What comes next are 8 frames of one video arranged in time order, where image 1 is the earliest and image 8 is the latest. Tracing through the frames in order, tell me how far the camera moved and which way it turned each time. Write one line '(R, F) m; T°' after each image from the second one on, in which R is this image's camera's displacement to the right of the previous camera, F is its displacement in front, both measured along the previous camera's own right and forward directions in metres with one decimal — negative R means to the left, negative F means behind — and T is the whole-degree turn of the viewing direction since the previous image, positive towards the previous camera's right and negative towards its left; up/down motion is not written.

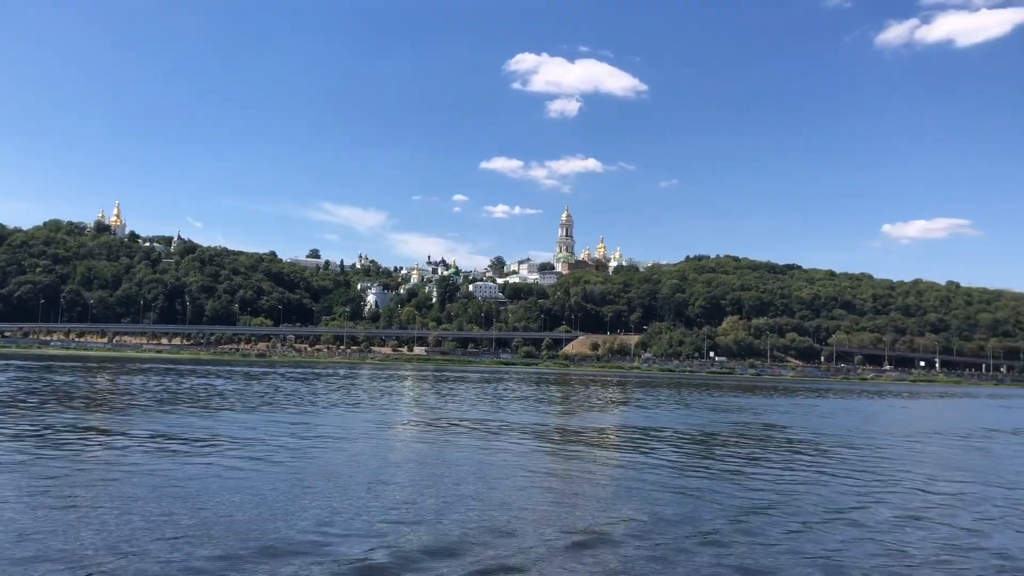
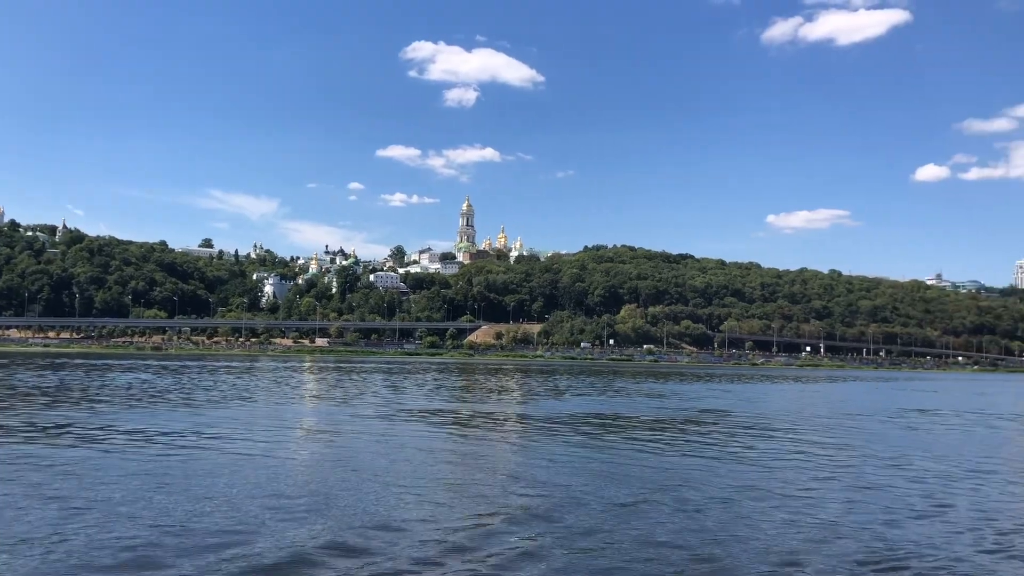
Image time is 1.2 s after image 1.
(-0.9, -0.7) m; +6°
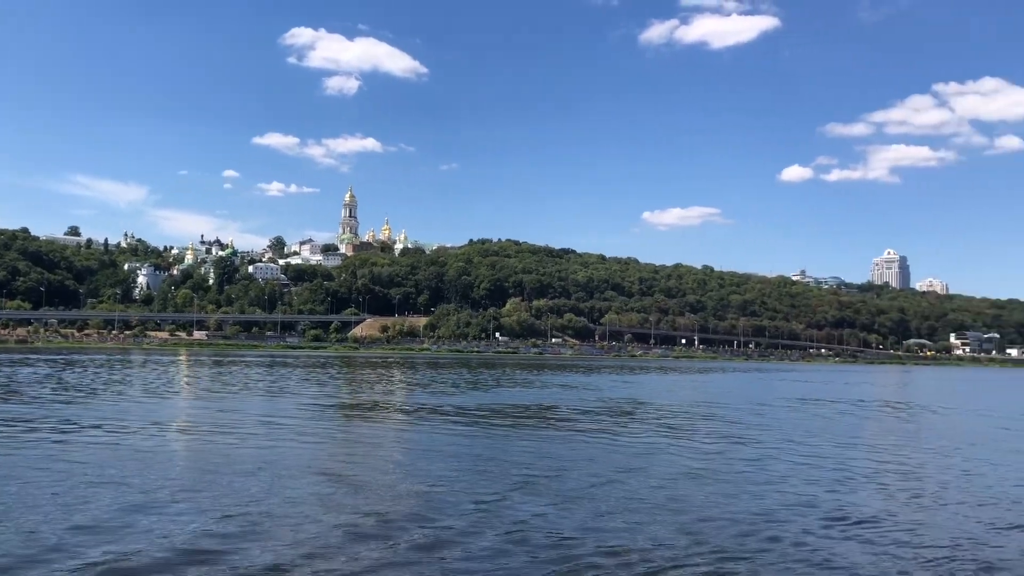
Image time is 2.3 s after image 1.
(-1.0, -0.7) m; +7°
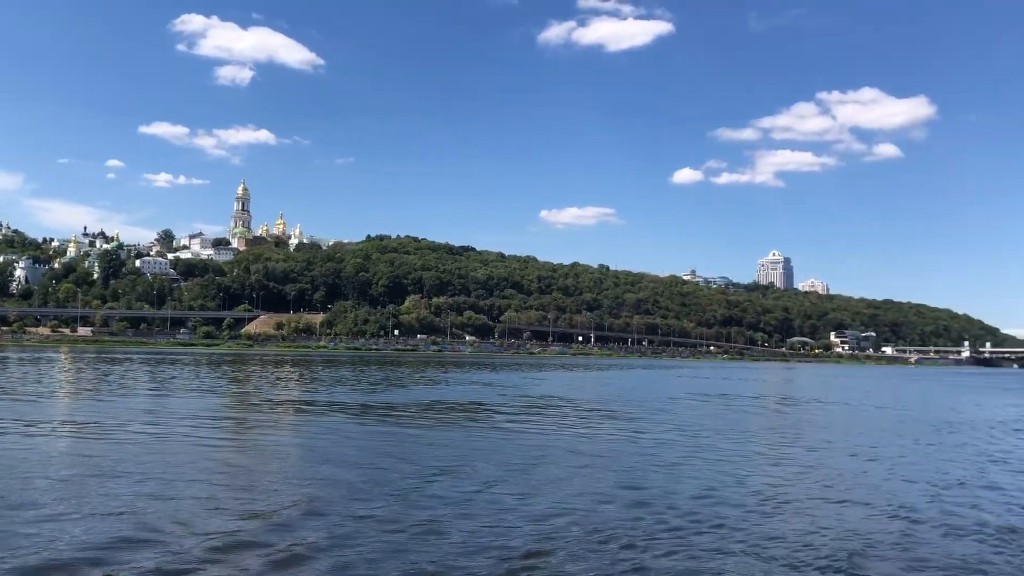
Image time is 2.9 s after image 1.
(-0.6, -0.4) m; +6°
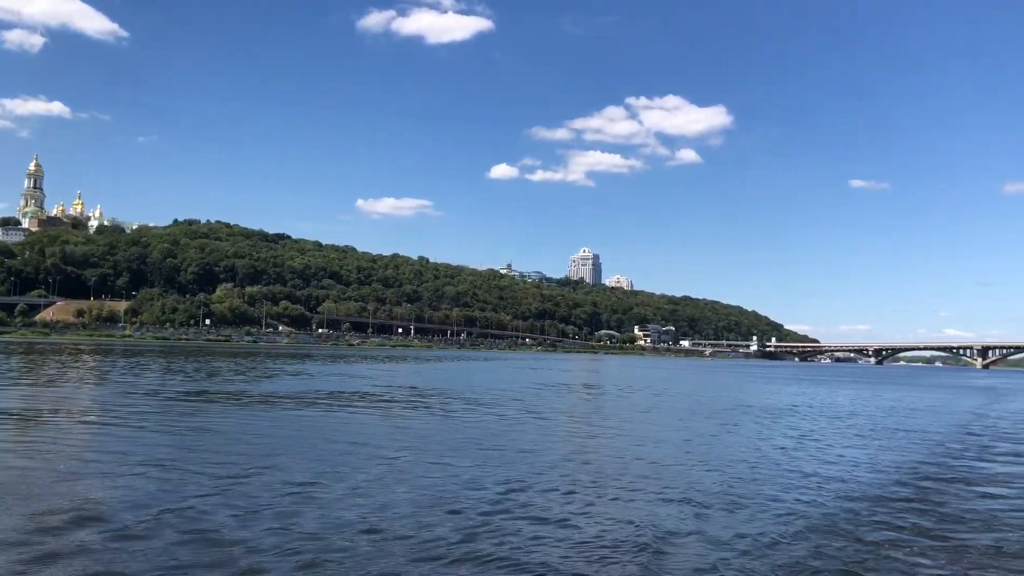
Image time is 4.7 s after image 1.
(-1.5, -1.8) m; +11°
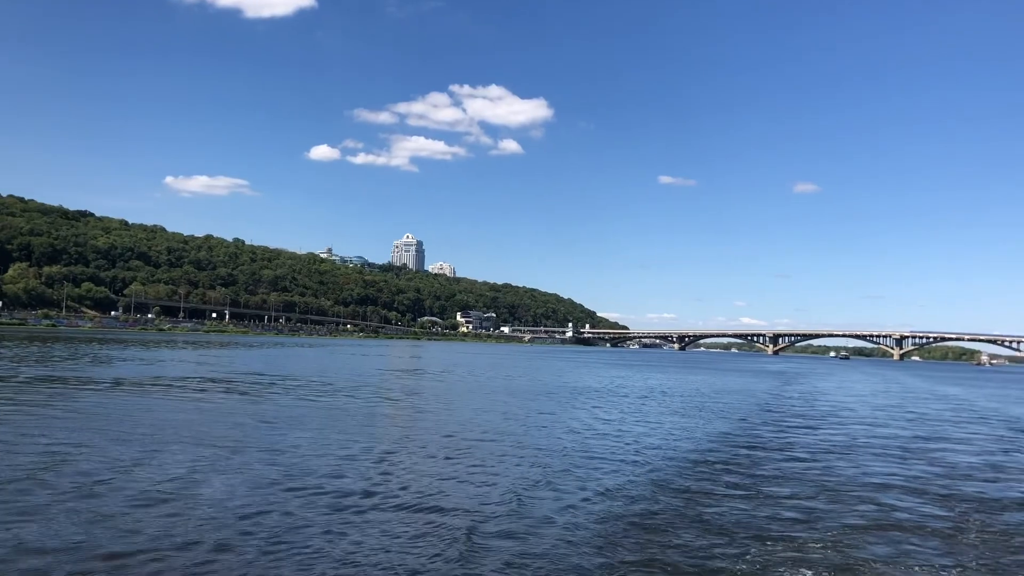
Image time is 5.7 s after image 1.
(-0.7, -1.1) m; +11°
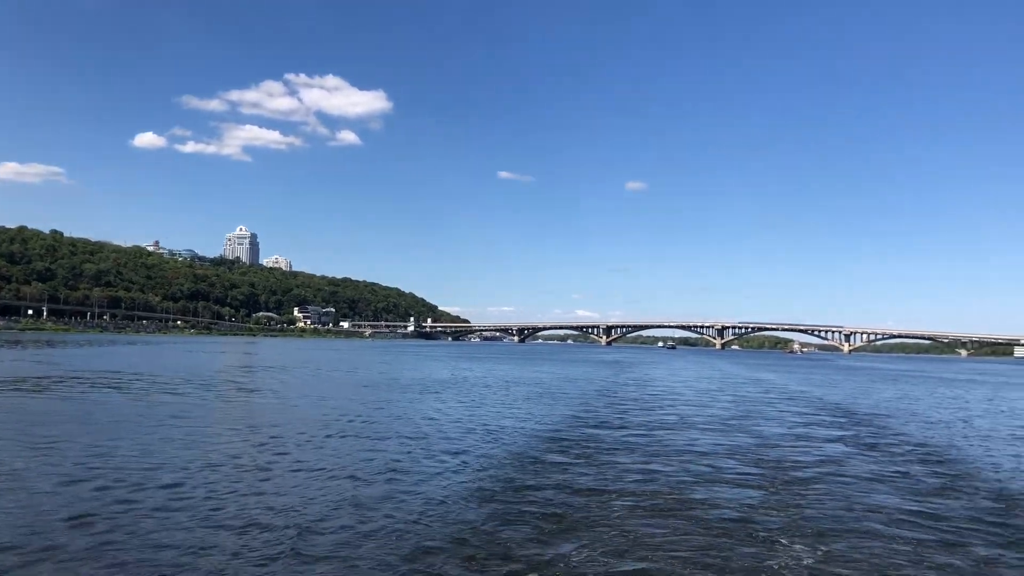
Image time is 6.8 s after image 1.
(-0.4, -1.1) m; +10°
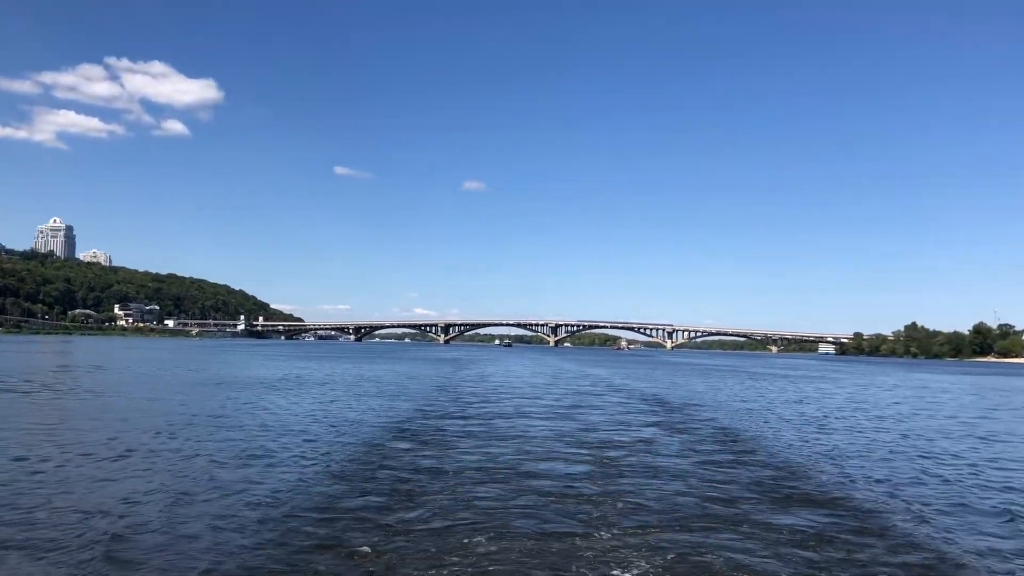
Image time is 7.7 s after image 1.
(-0.2, -1.0) m; +10°
